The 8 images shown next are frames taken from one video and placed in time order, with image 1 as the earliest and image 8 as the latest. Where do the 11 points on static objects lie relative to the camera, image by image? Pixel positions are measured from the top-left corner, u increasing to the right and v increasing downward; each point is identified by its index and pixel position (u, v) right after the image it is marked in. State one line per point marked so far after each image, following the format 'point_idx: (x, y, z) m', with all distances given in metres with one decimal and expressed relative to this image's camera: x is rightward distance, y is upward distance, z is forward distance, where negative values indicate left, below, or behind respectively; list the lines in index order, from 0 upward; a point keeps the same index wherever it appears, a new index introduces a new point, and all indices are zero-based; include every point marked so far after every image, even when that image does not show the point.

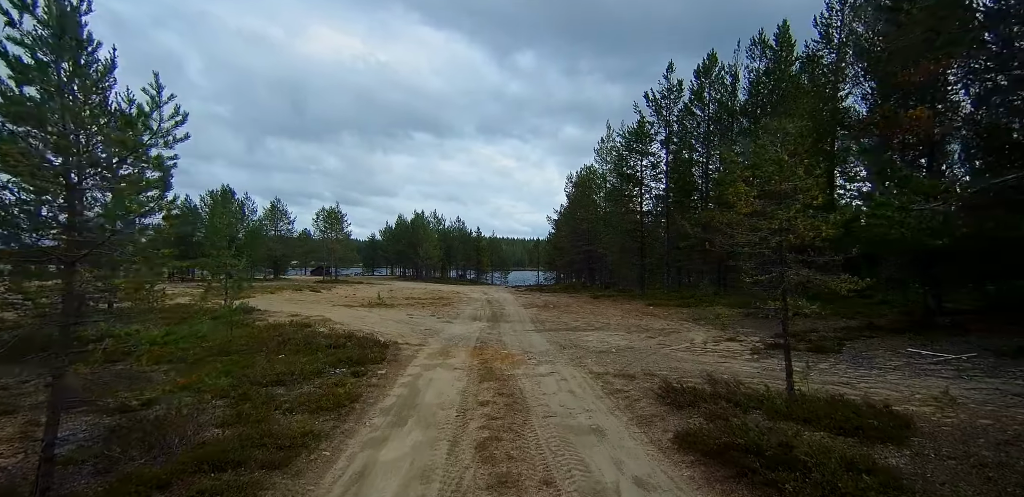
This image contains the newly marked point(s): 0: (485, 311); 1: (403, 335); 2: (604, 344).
0: (-1.1, -2.5, +19.9) m
1: (-2.8, -2.2, +12.2) m
2: (+2.2, -2.3, +11.8) m
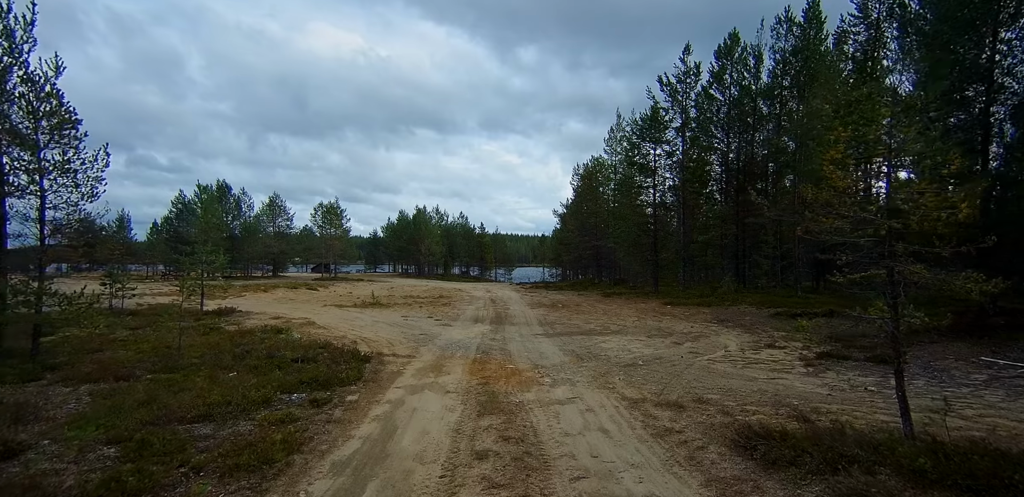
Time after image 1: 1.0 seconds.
0: (-0.9, -2.3, +18.1) m
1: (-2.6, -2.0, +10.4) m
2: (+2.4, -2.1, +10.0) m
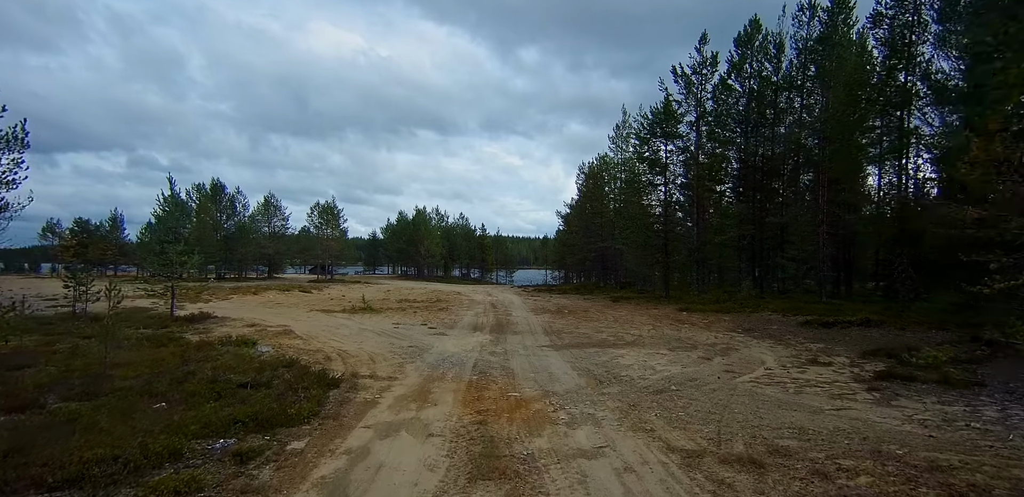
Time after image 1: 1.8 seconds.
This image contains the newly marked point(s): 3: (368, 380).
0: (-0.8, -2.3, +16.5) m
1: (-2.5, -2.0, +8.8) m
2: (+2.4, -2.1, +8.4) m
3: (-2.0, -1.9, +7.0) m
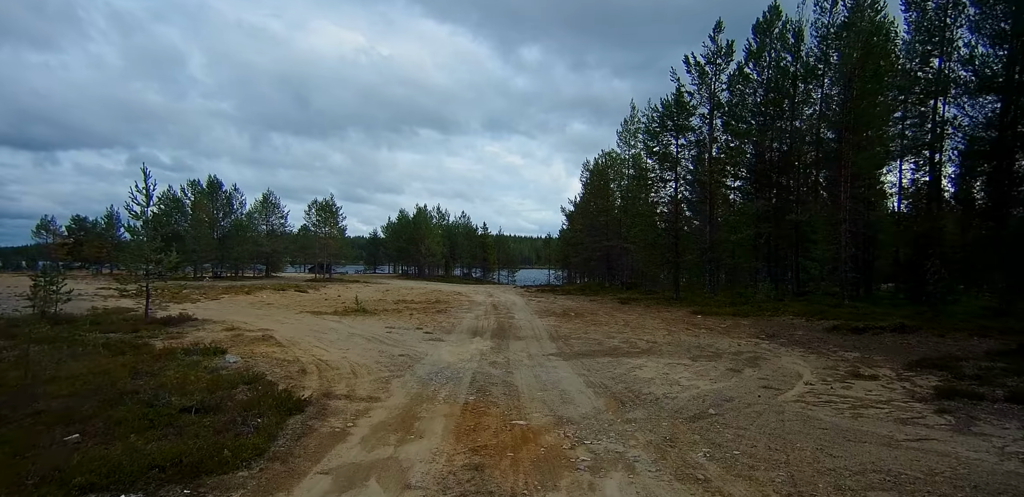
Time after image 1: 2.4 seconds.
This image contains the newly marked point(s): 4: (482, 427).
0: (-0.7, -2.3, +15.3) m
1: (-2.5, -1.9, +7.6) m
2: (+2.5, -2.1, +7.1) m
3: (-2.0, -1.8, +5.8) m
4: (-0.3, -1.8, +5.1) m
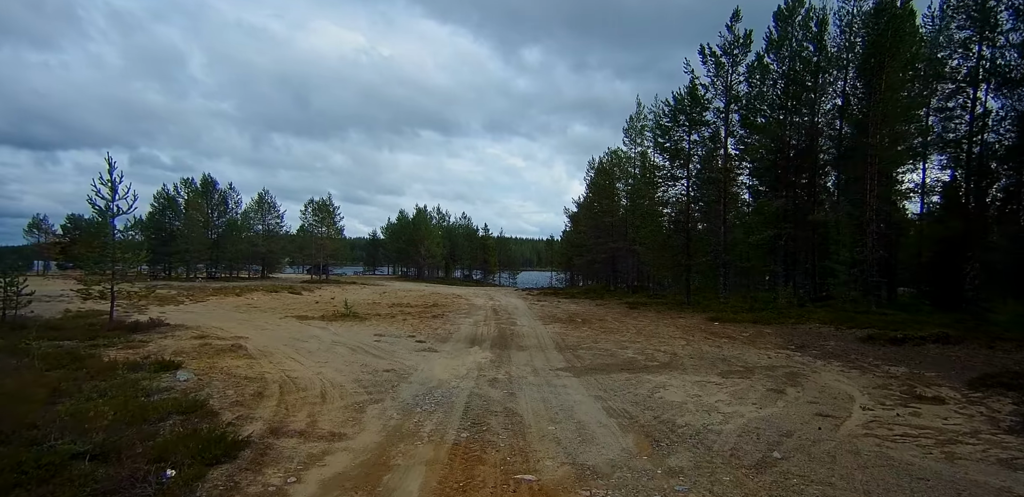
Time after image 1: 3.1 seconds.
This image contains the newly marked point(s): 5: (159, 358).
0: (-0.7, -2.3, +14.0) m
1: (-2.4, -1.9, +6.3) m
2: (+2.5, -2.1, +5.8) m
3: (-1.9, -1.7, +4.5) m
4: (-0.3, -1.8, +3.7) m
5: (-6.1, -1.9, +8.6) m
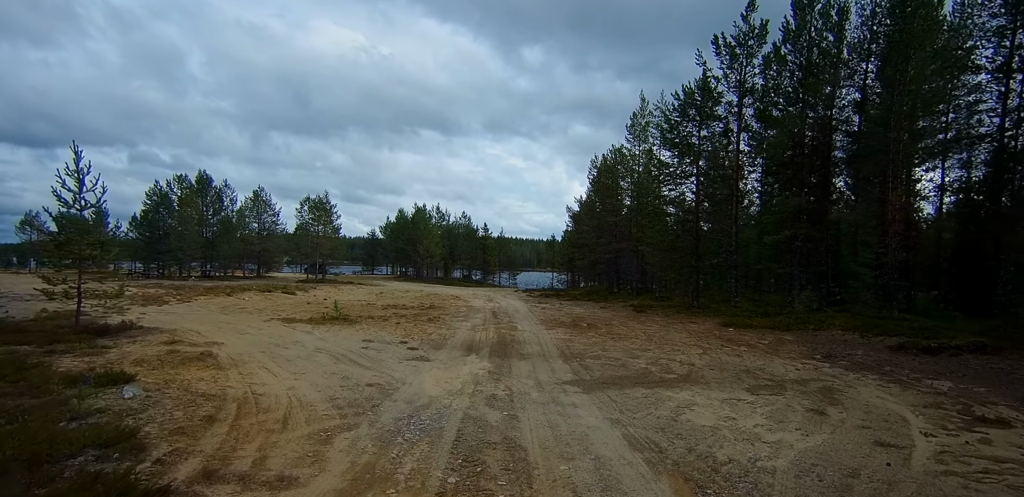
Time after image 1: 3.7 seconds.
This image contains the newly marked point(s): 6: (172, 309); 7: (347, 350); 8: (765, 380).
0: (-0.7, -2.2, +12.9) m
1: (-2.4, -1.8, +5.3) m
2: (+2.6, -2.0, +4.8) m
3: (-1.9, -1.7, +3.4) m
4: (-0.2, -1.7, +2.7) m
5: (-6.1, -1.8, +7.5) m
6: (-13.8, -2.5, +19.9) m
7: (-3.4, -2.1, +10.2) m
8: (+4.5, -2.3, +8.8) m
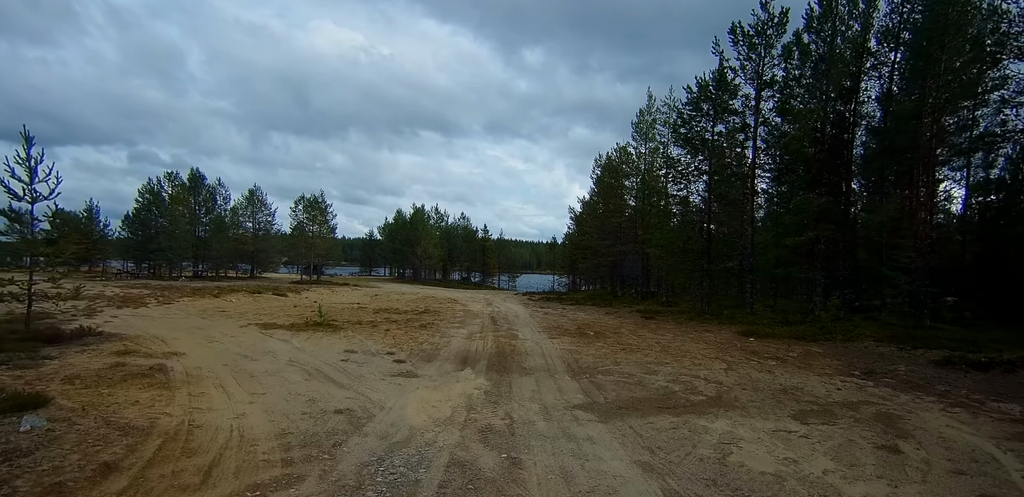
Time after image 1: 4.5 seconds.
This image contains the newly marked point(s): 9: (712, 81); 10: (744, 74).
0: (-0.7, -2.2, +11.6) m
1: (-2.4, -1.8, +4.0) m
2: (+2.6, -2.0, +3.5) m
3: (-1.9, -1.6, +2.2) m
4: (-0.2, -1.7, +1.4) m
5: (-6.1, -1.8, +6.3) m
6: (-13.8, -2.4, +18.6) m
7: (-3.4, -2.1, +8.9) m
8: (+4.5, -2.4, +7.5) m
9: (+7.8, +6.7, +19.4) m
10: (+8.7, +6.6, +18.5) m
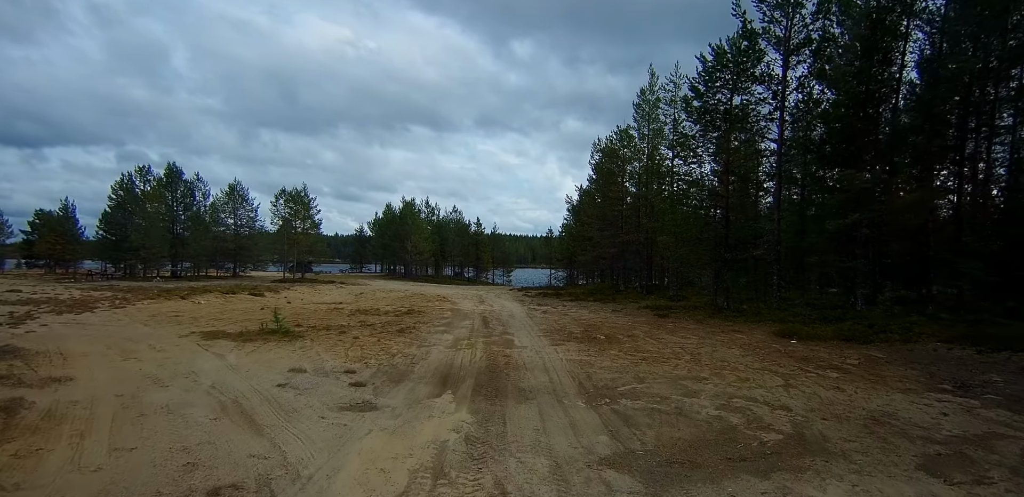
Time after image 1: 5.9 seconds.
0: (-0.8, -2.0, +9.4) m
1: (-2.4, -1.6, +1.7) m
2: (+2.6, -1.8, +1.3) m
3: (-1.9, -1.5, -0.1) m
4: (-0.2, -1.5, -0.8) m
5: (-6.1, -1.7, +3.9) m
6: (-13.9, -2.3, +16.2) m
7: (-3.5, -1.9, +6.7) m
8: (+4.5, -2.1, +5.3) m
9: (+7.5, +7.1, +17.2) m
10: (+8.4, +7.1, +16.3) m
